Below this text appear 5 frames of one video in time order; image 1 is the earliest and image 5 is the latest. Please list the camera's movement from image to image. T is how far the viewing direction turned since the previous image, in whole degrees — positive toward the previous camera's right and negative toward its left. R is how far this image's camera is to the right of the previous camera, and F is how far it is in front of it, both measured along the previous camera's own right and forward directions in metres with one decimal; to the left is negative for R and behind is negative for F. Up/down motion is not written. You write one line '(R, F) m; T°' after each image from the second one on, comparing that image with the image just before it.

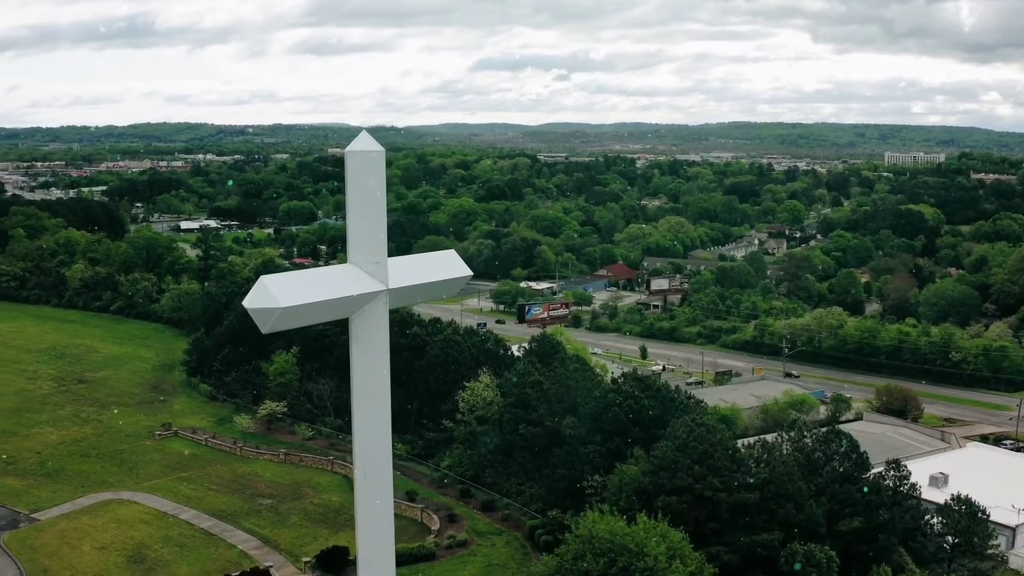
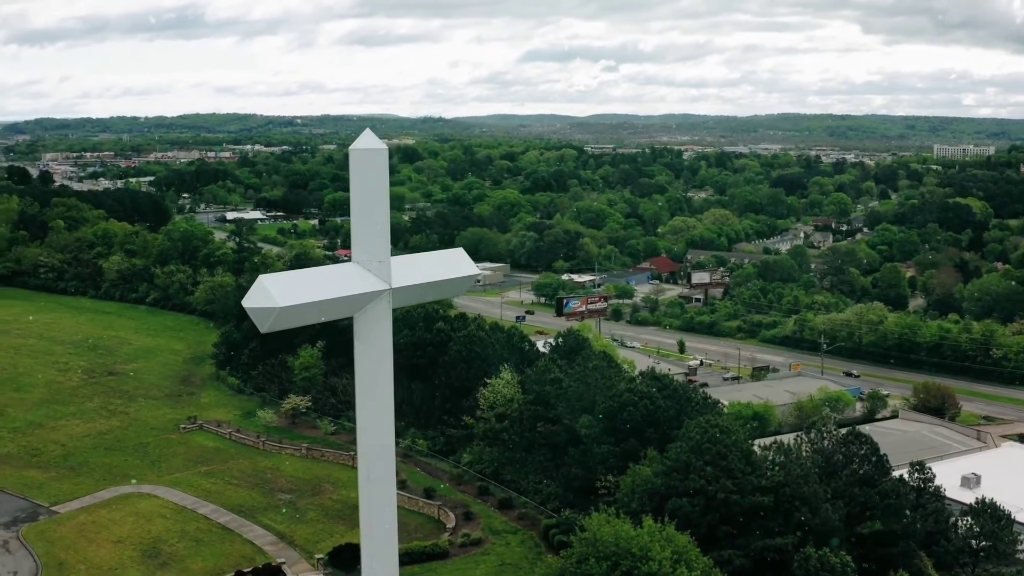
(+0.5, +0.2) m; -2°
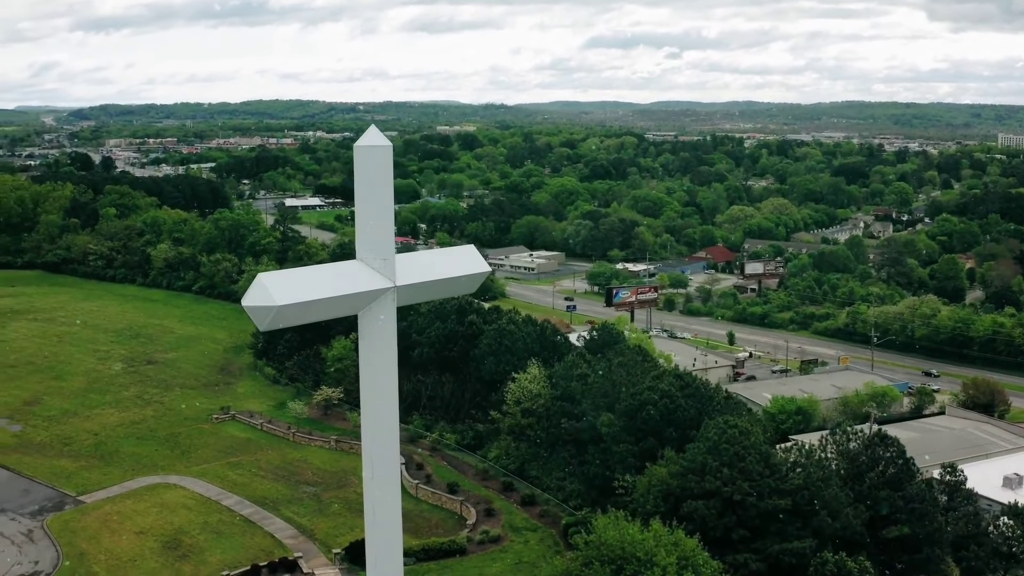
(+0.6, +0.2) m; -2°
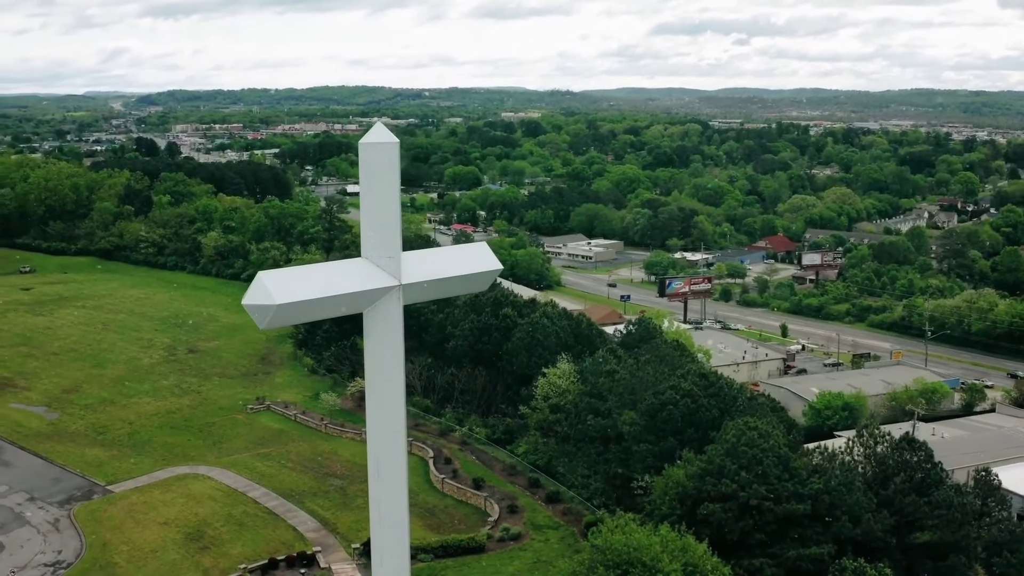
(+0.7, +0.2) m; -3°
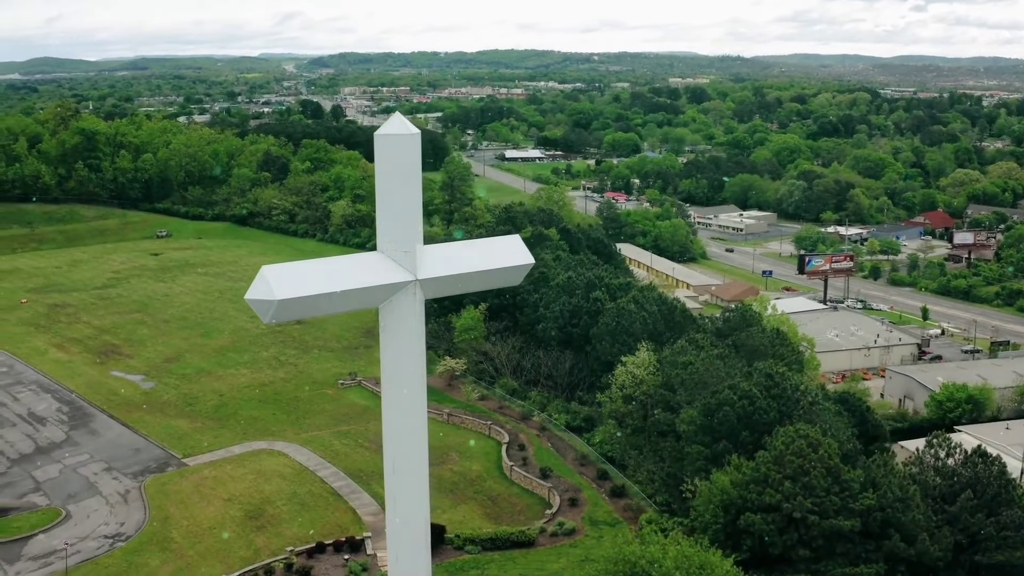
(+1.6, +0.5) m; -7°
